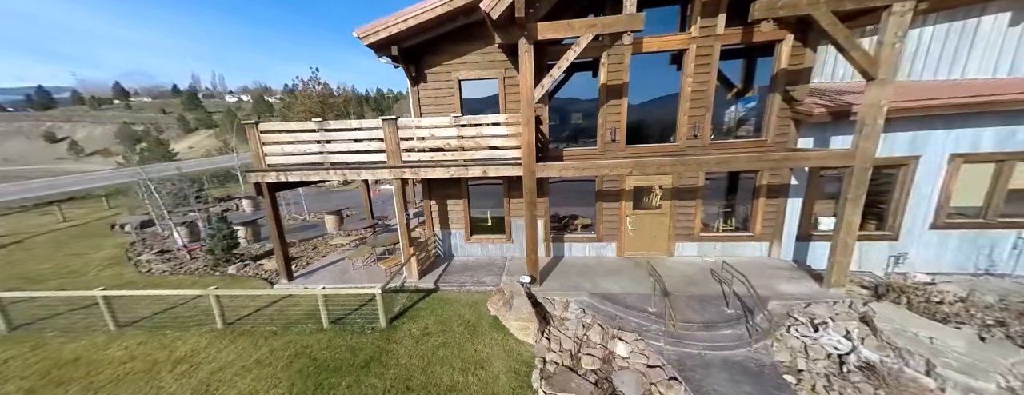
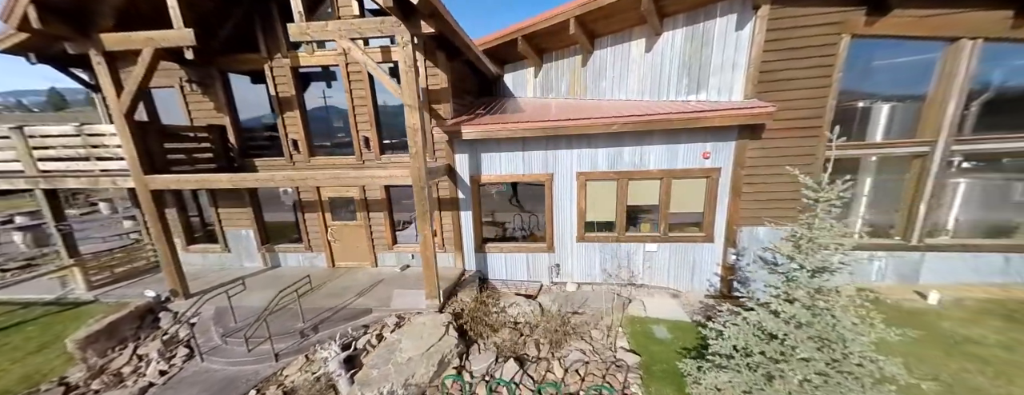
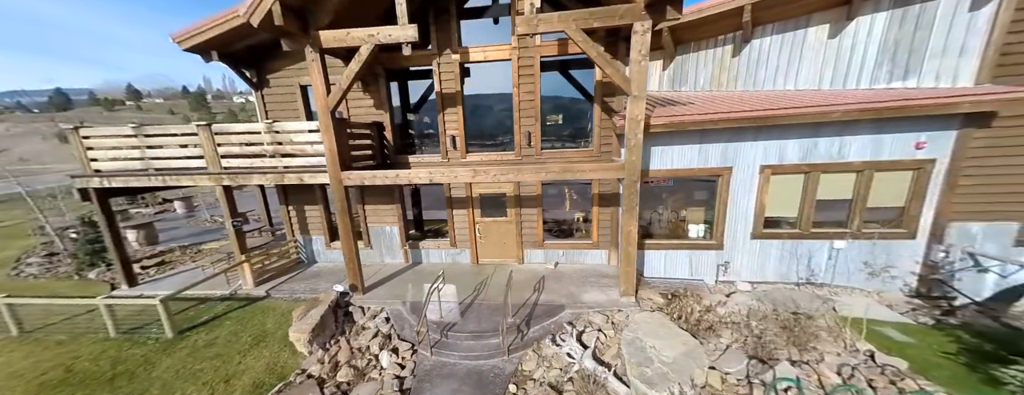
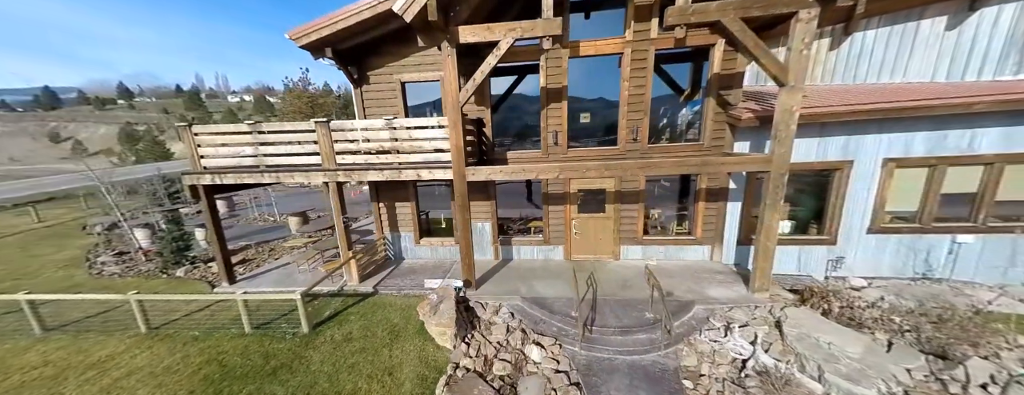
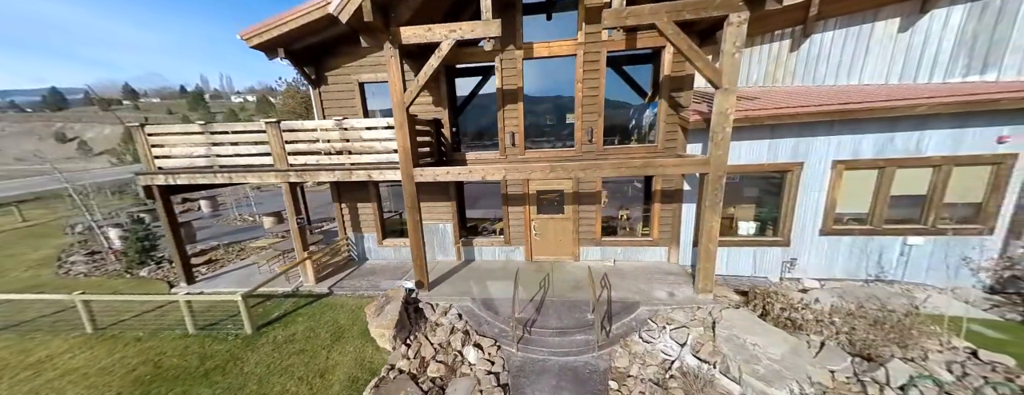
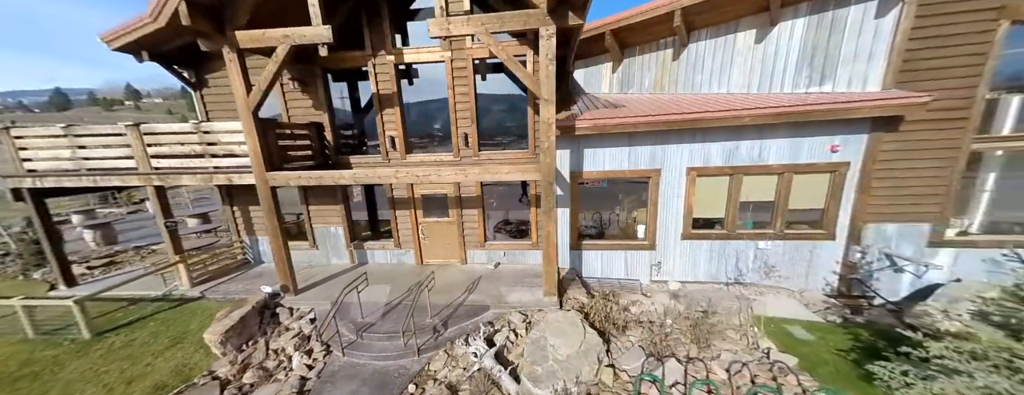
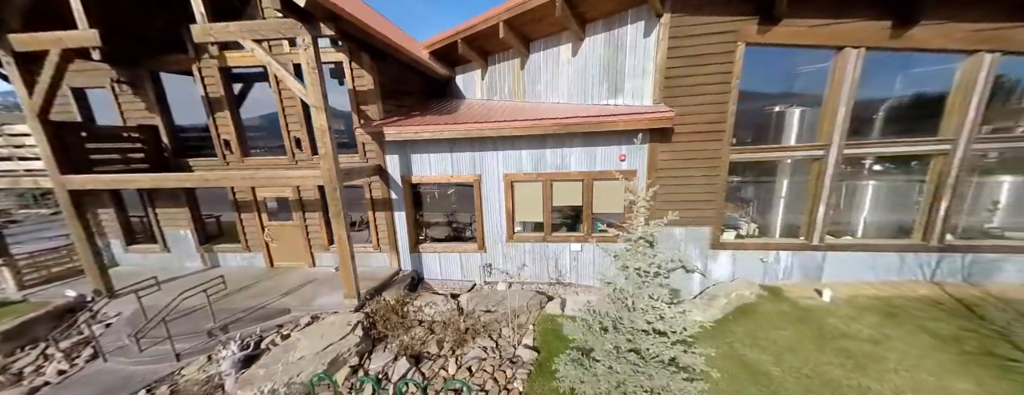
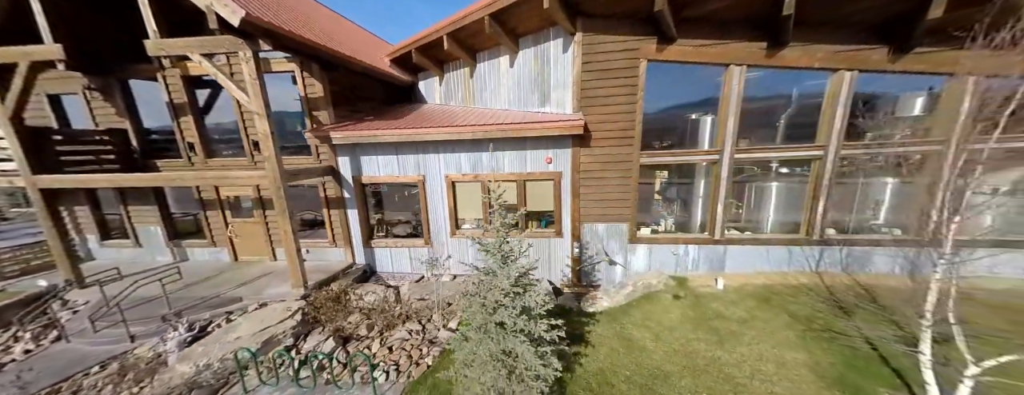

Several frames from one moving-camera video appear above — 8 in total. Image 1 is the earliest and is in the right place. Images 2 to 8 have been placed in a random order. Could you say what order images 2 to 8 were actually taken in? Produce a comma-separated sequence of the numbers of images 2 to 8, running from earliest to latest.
4, 5, 3, 6, 2, 7, 8
